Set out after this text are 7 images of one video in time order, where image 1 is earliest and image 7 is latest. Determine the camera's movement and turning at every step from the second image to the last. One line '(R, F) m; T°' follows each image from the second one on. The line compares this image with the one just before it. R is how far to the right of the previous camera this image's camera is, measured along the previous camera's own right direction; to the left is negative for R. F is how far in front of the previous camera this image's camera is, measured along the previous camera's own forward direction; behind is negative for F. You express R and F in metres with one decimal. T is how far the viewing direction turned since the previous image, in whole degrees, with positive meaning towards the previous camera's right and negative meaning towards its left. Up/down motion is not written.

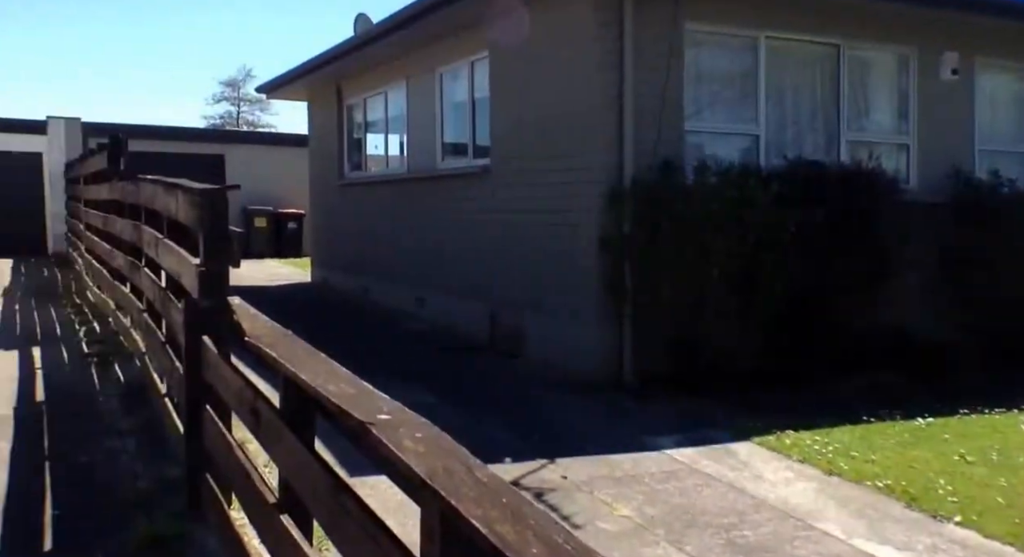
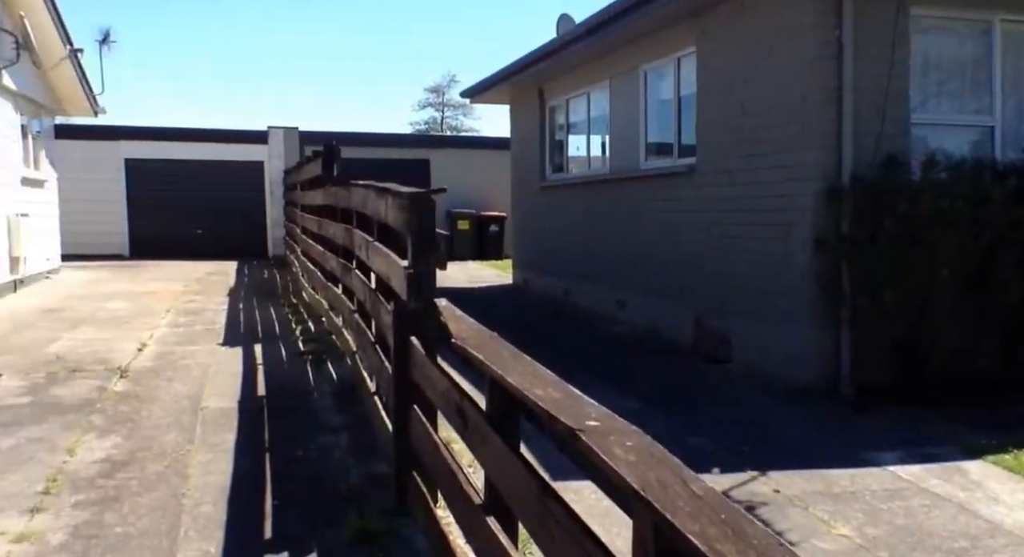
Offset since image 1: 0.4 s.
(-0.1, +0.2) m; -13°
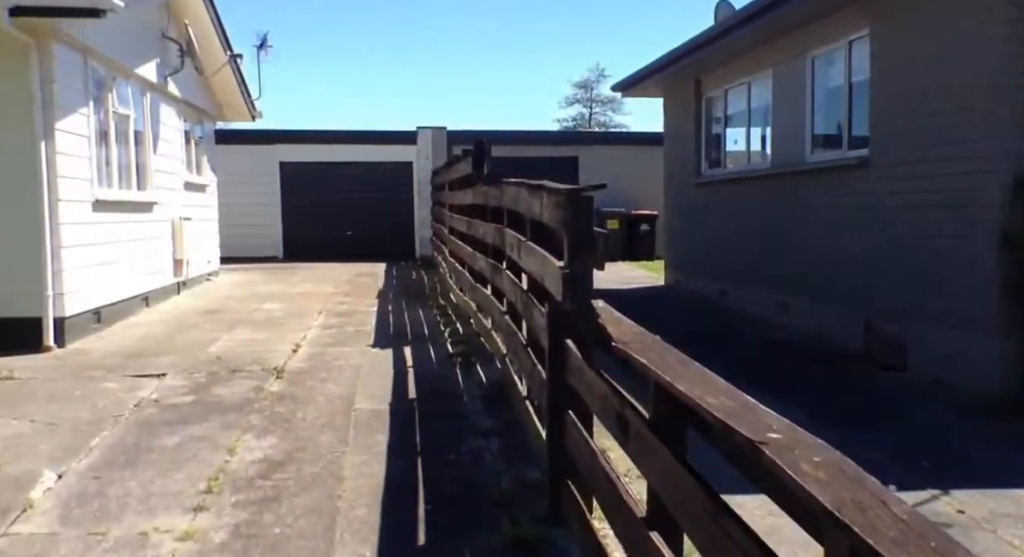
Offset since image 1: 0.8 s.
(-0.1, +0.2) m; -9°
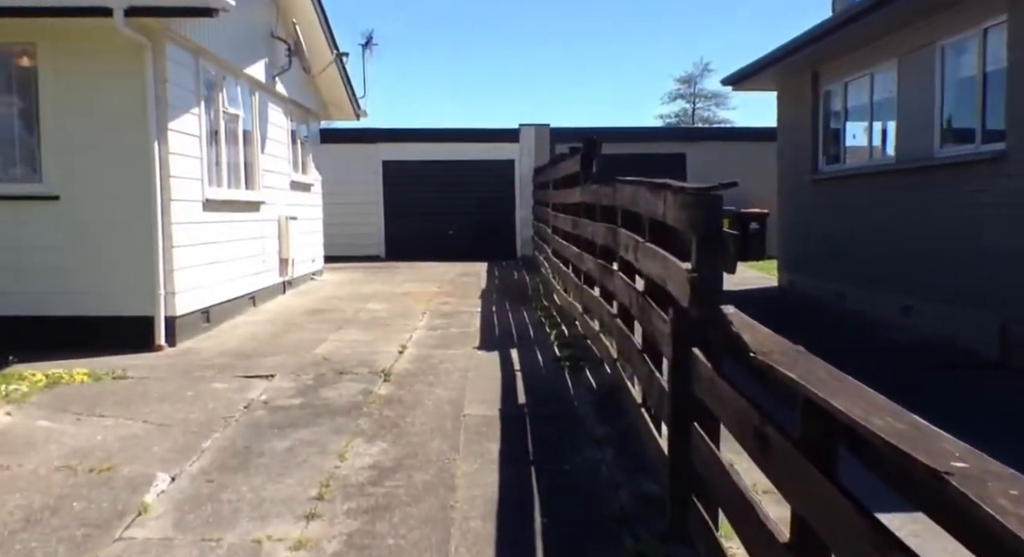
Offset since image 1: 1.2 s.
(-0.1, +0.2) m; -6°
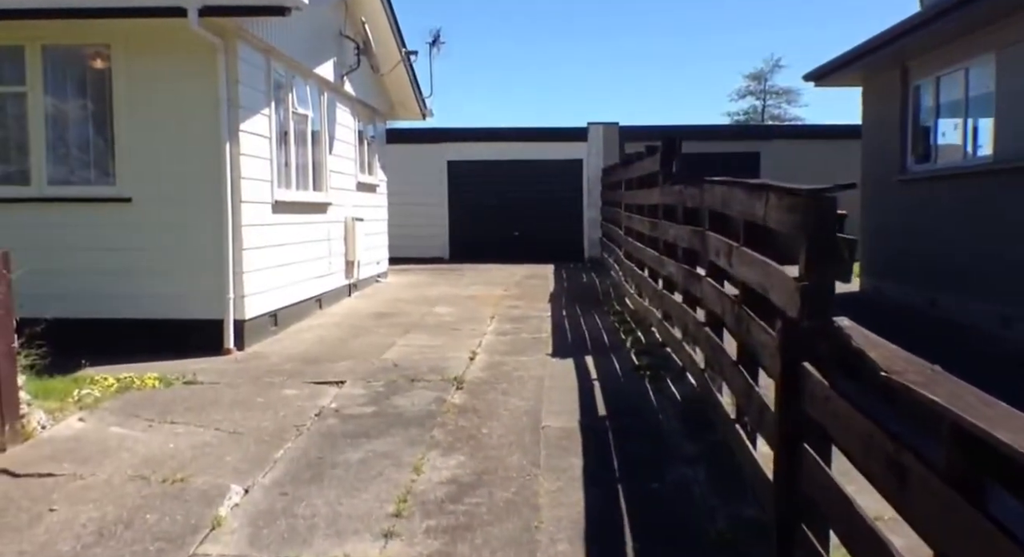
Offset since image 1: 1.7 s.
(-0.1, +0.2) m; -4°
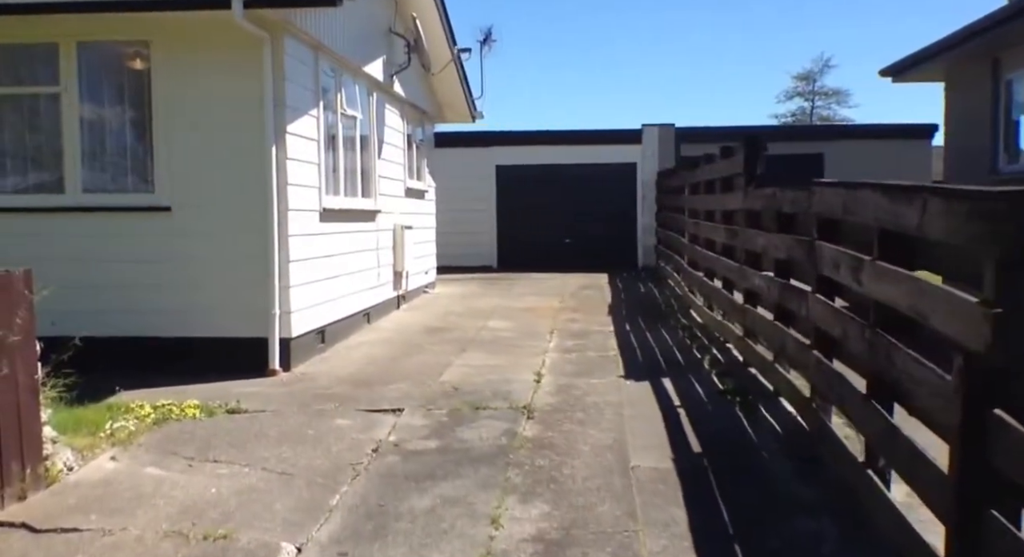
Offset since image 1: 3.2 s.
(-0.2, +0.6) m; -3°
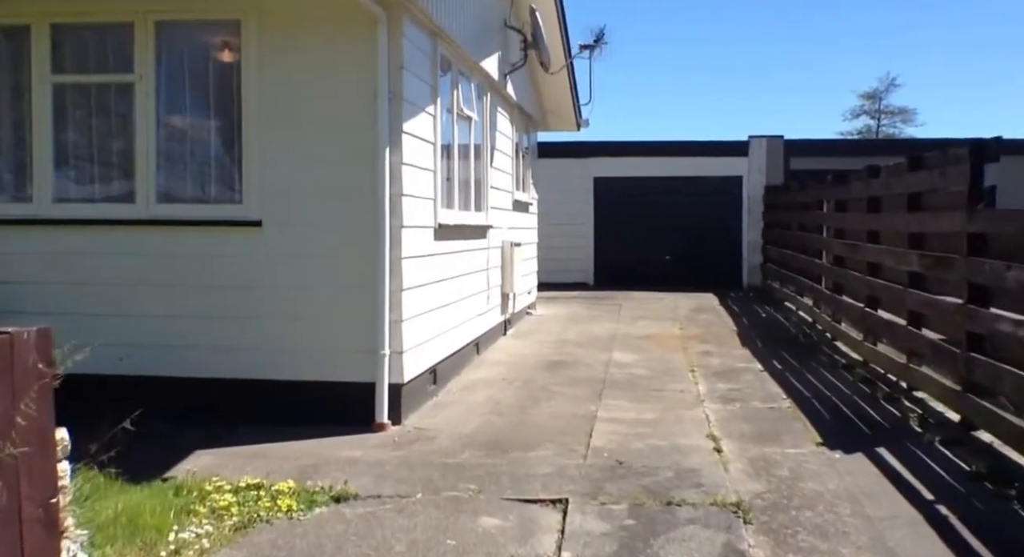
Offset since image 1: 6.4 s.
(-0.6, +1.4) m; -4°
